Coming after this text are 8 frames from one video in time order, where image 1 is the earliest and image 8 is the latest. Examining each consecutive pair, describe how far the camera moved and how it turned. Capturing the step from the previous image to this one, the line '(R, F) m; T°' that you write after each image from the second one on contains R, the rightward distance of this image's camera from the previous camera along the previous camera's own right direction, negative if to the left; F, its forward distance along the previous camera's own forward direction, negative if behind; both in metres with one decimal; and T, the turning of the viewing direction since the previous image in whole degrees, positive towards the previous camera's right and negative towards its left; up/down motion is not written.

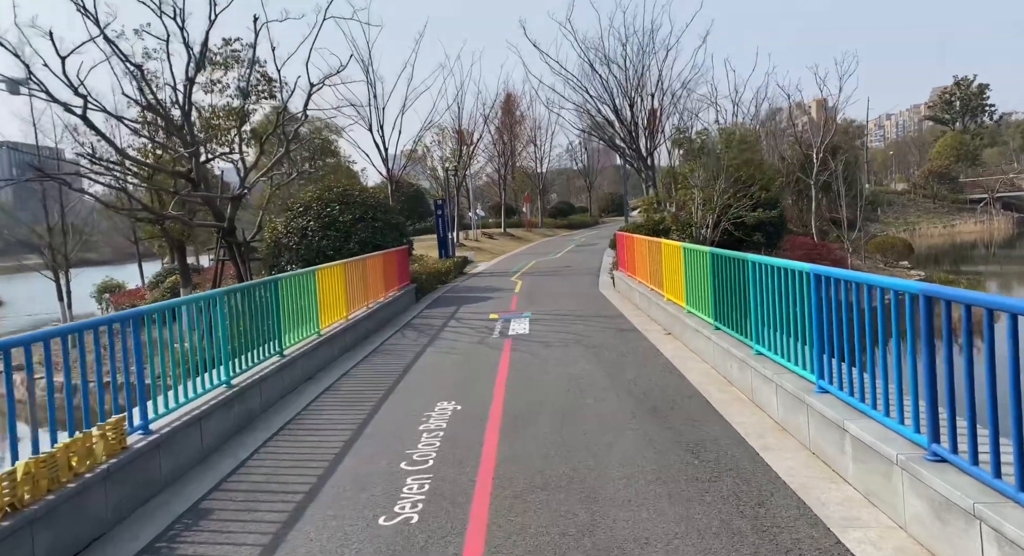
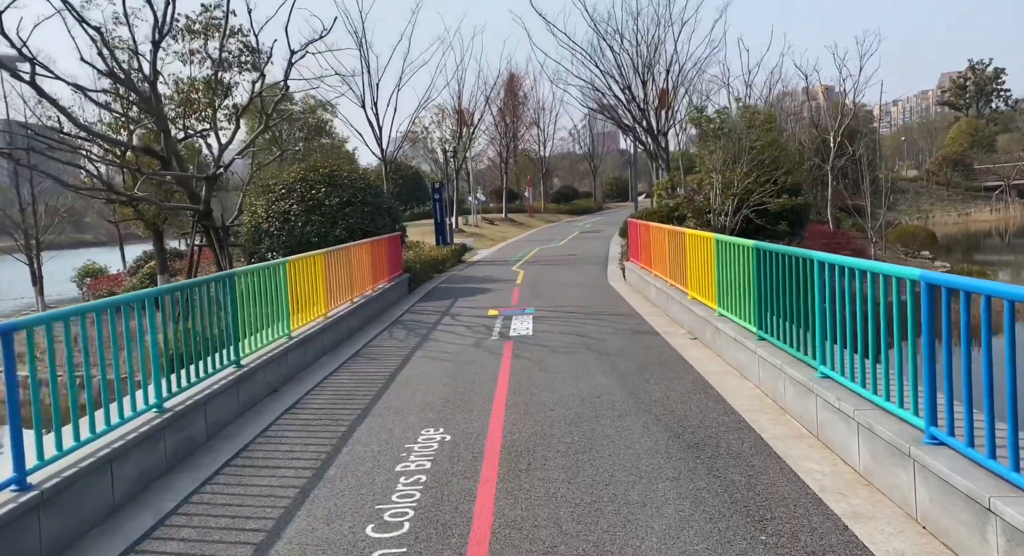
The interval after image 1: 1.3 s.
(0.0, +1.3) m; 0°
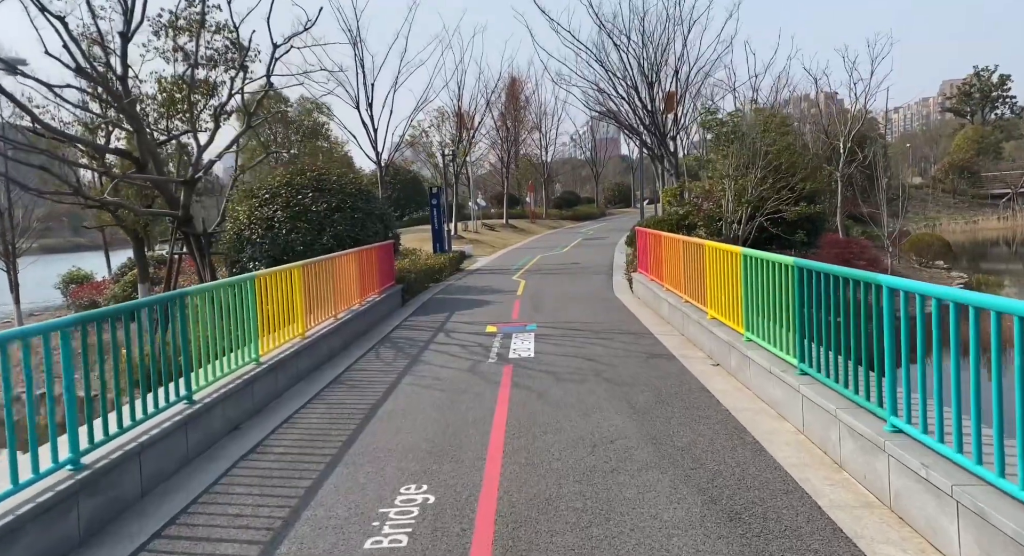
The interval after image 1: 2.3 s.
(0.0, +1.0) m; 0°
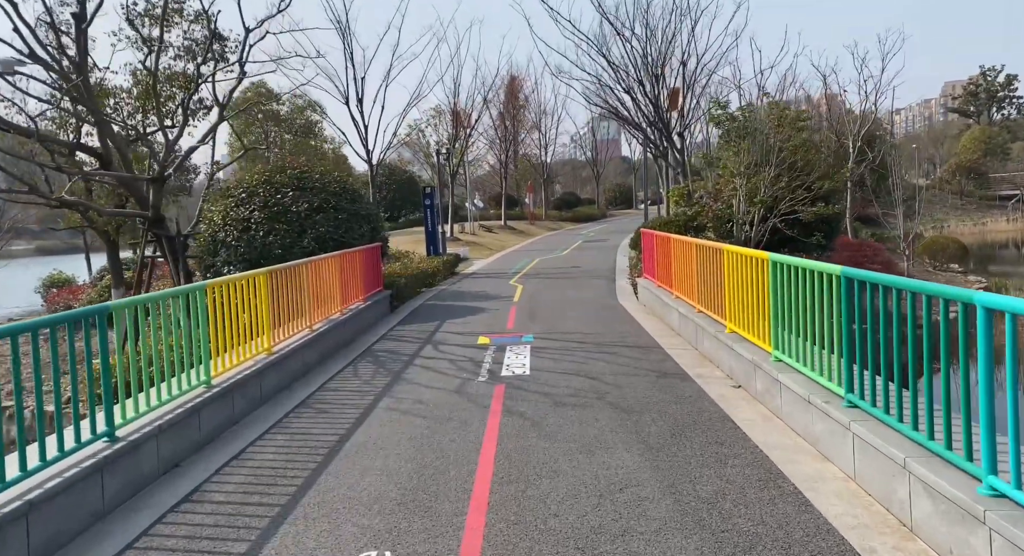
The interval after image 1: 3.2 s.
(+0.1, +1.0) m; 0°
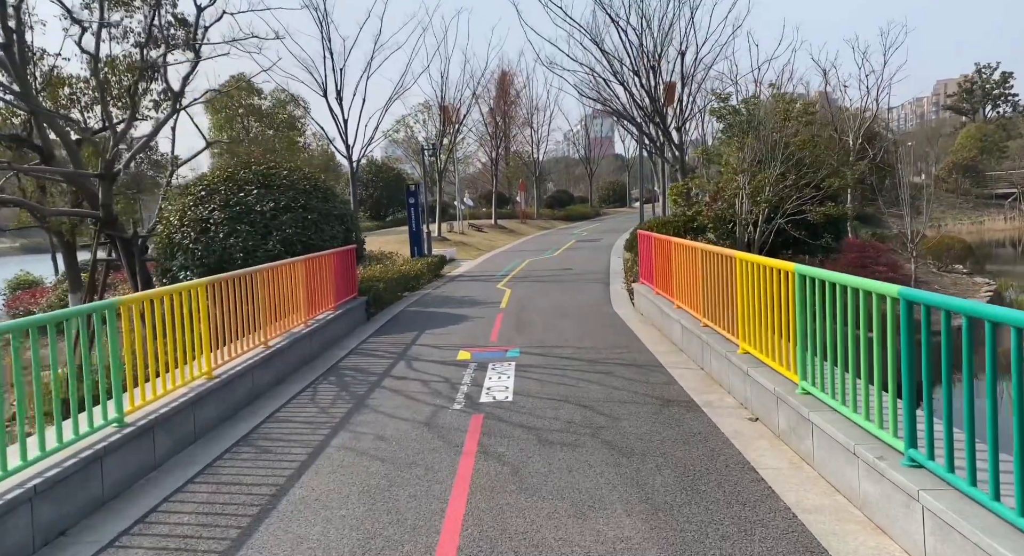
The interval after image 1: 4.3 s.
(+0.1, +1.0) m; +1°
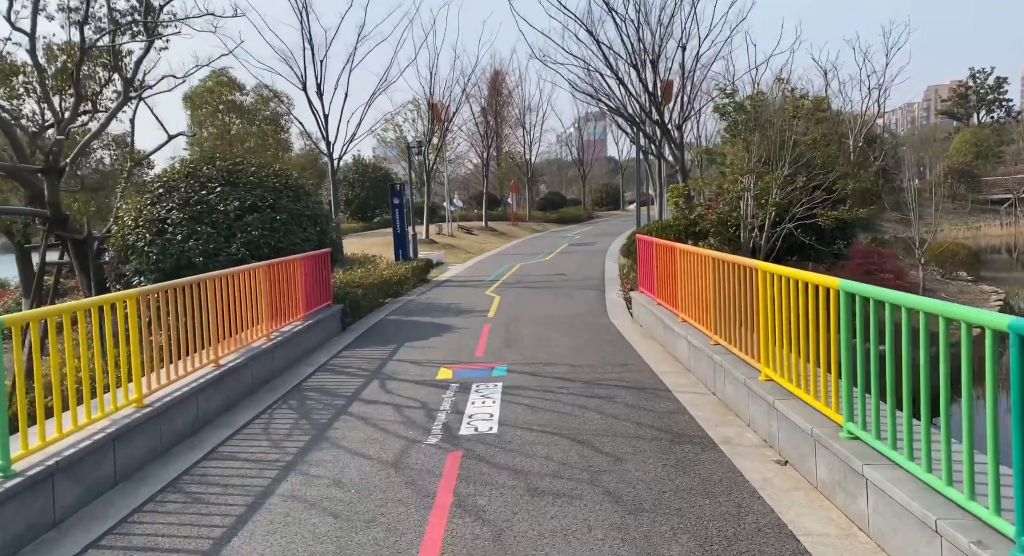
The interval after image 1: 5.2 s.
(+0.1, +0.9) m; +1°
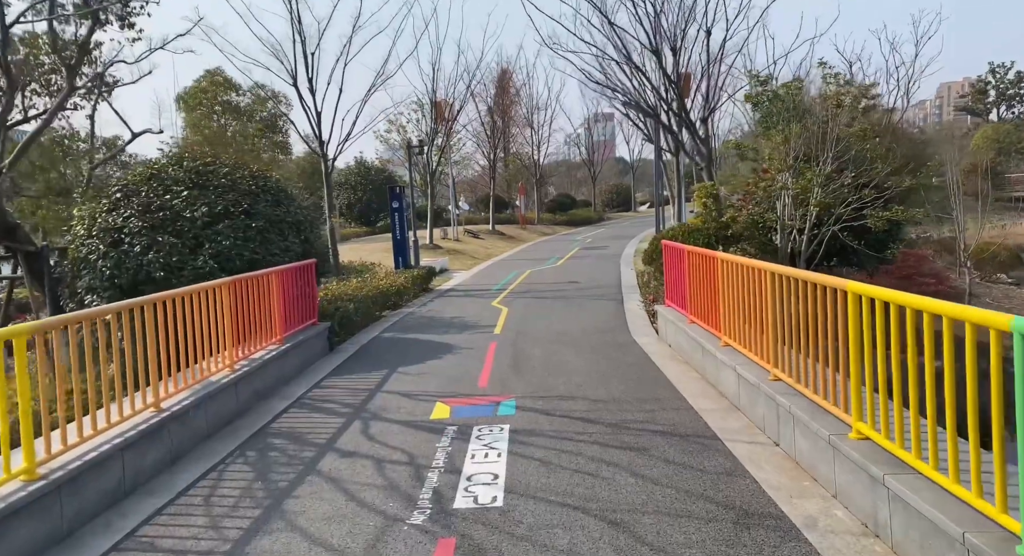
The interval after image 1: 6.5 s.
(0.0, +1.4) m; -1°
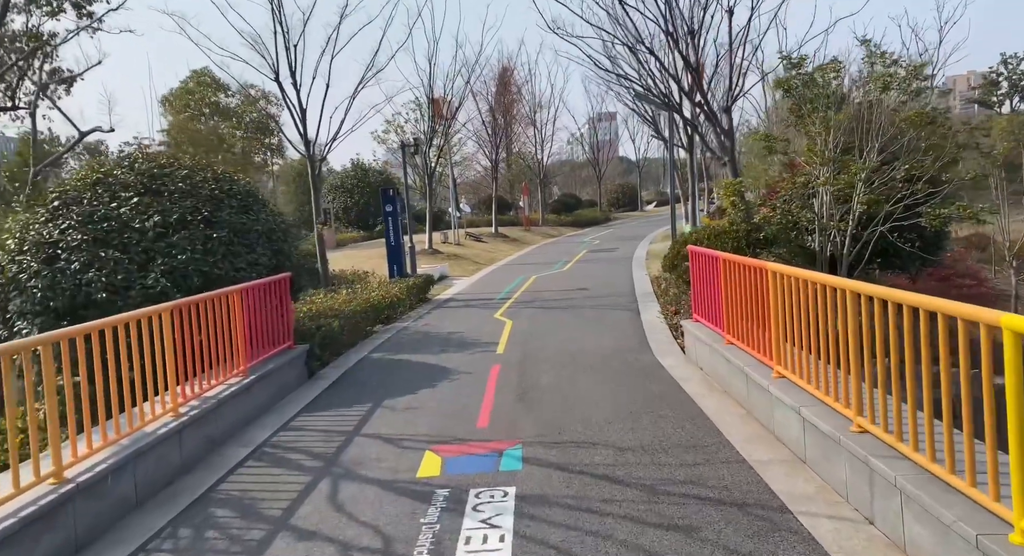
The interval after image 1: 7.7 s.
(0.0, +1.3) m; 0°
